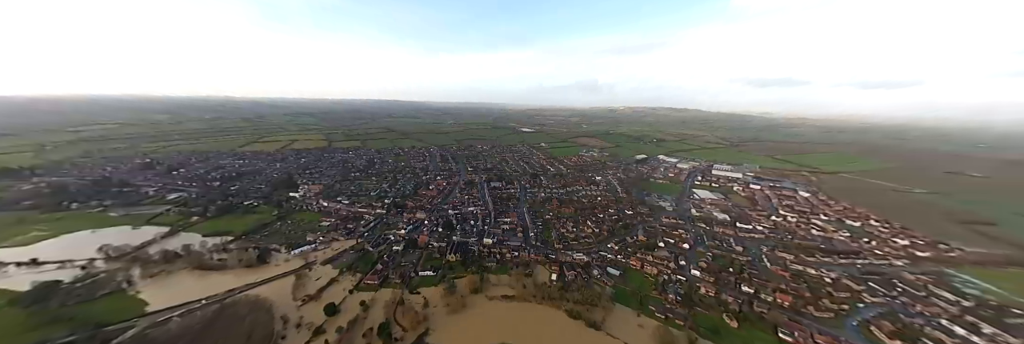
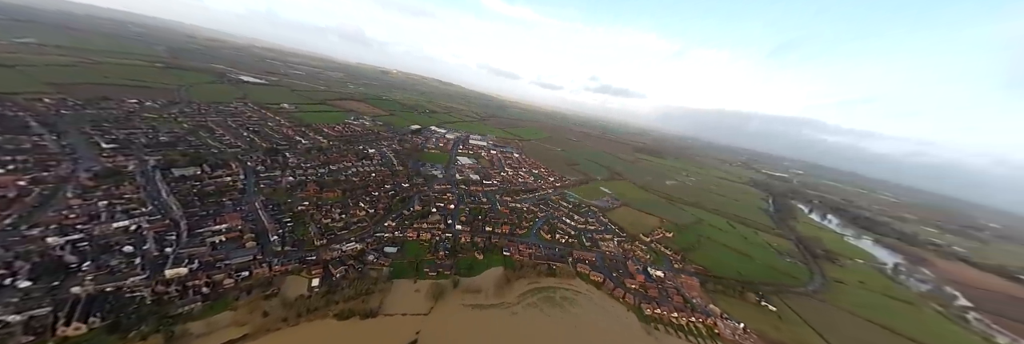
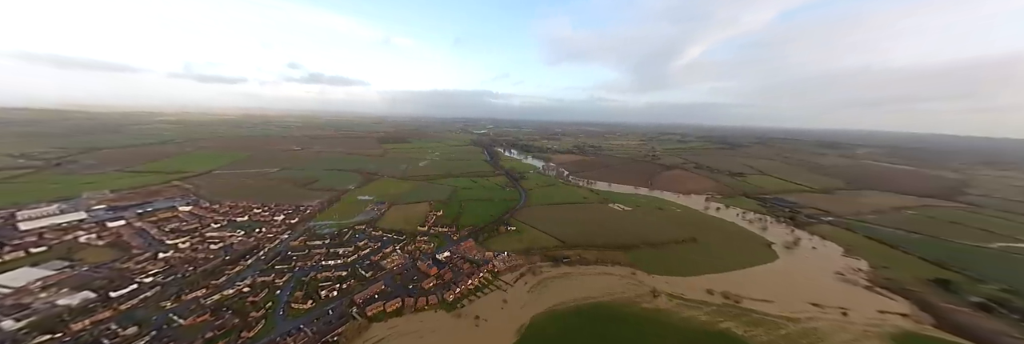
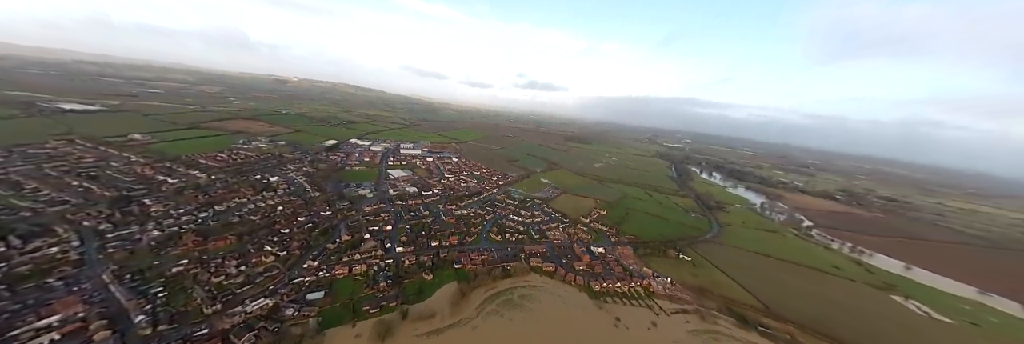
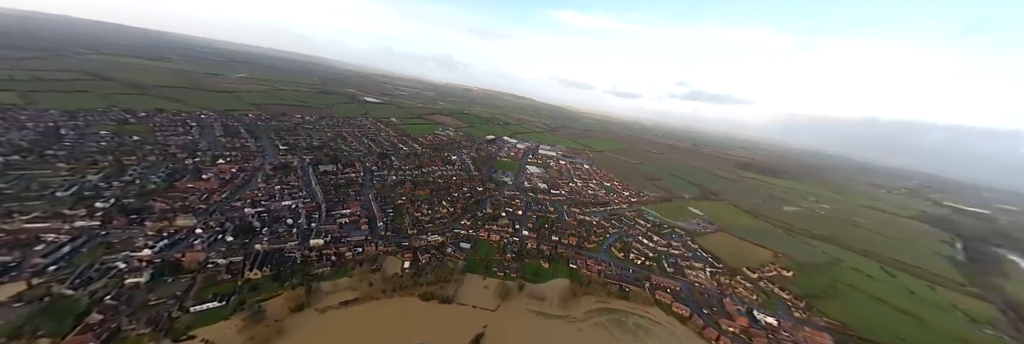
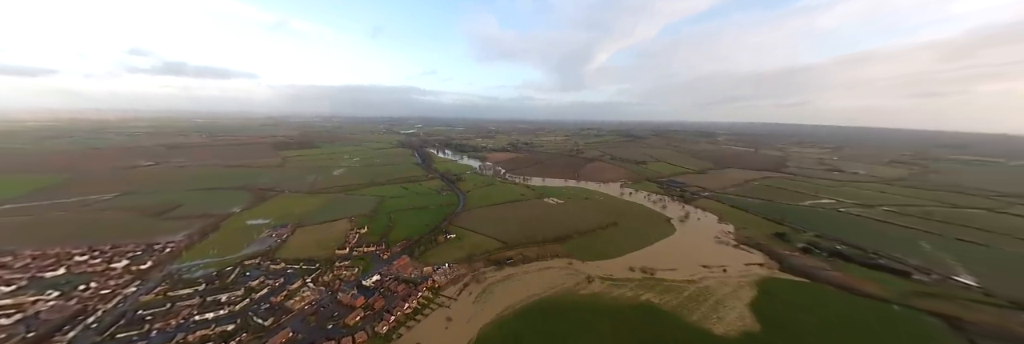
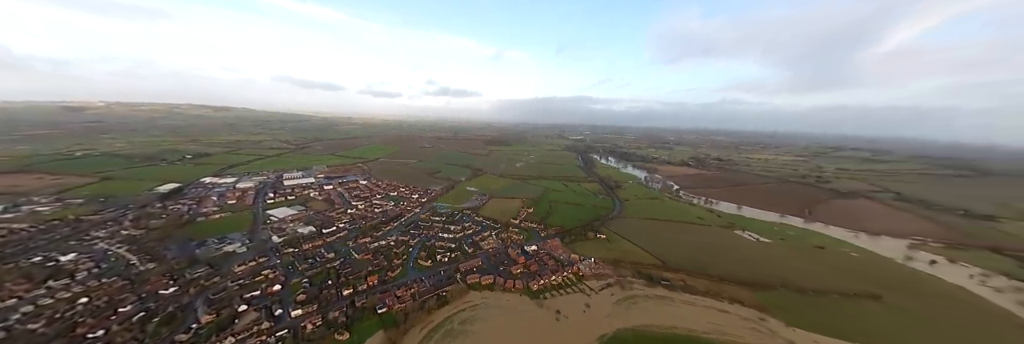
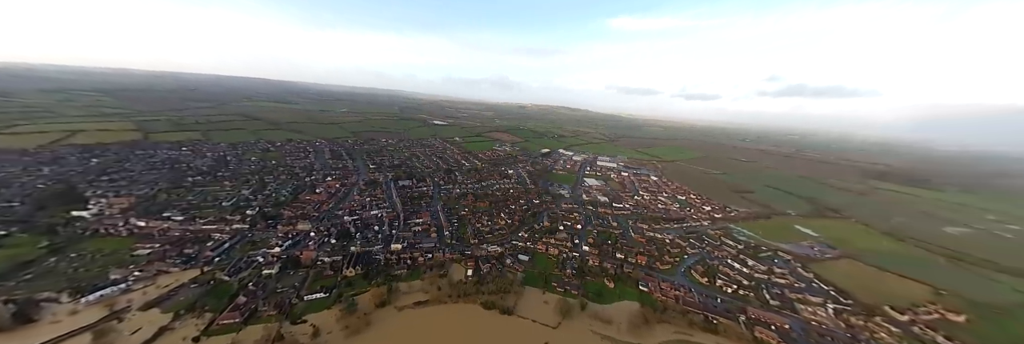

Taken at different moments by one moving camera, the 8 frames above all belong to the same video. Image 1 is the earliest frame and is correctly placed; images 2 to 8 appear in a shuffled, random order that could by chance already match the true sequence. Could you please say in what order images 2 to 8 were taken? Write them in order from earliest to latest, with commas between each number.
8, 5, 2, 4, 7, 3, 6
